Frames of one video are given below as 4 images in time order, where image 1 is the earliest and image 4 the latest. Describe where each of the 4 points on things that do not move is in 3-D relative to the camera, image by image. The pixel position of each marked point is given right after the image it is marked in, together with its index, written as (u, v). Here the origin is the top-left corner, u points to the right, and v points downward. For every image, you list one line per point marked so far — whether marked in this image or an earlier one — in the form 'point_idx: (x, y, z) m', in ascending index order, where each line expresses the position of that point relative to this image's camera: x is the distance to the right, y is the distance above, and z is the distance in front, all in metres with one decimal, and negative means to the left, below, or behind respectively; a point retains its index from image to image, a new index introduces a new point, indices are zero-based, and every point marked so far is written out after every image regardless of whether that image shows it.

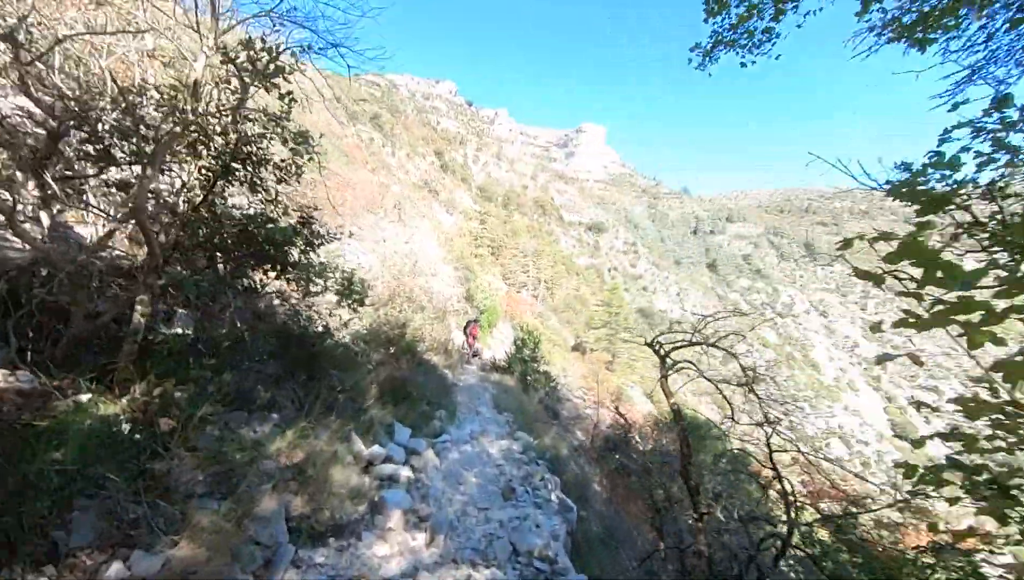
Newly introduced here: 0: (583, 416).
0: (+2.1, -3.7, +15.5) m
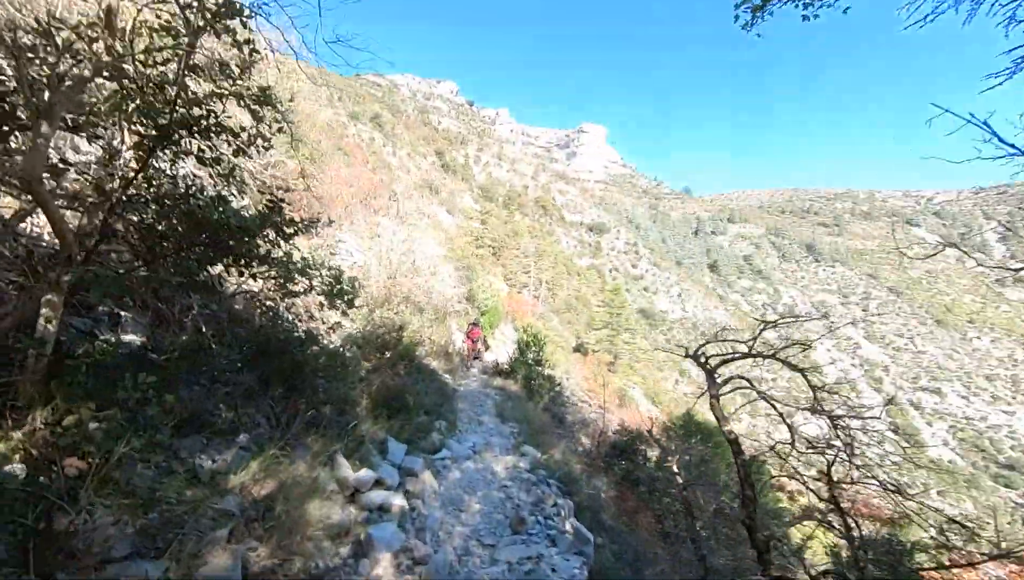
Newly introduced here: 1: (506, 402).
0: (+2.1, -3.7, +14.9) m
1: (-0.1, -2.1, +9.5) m
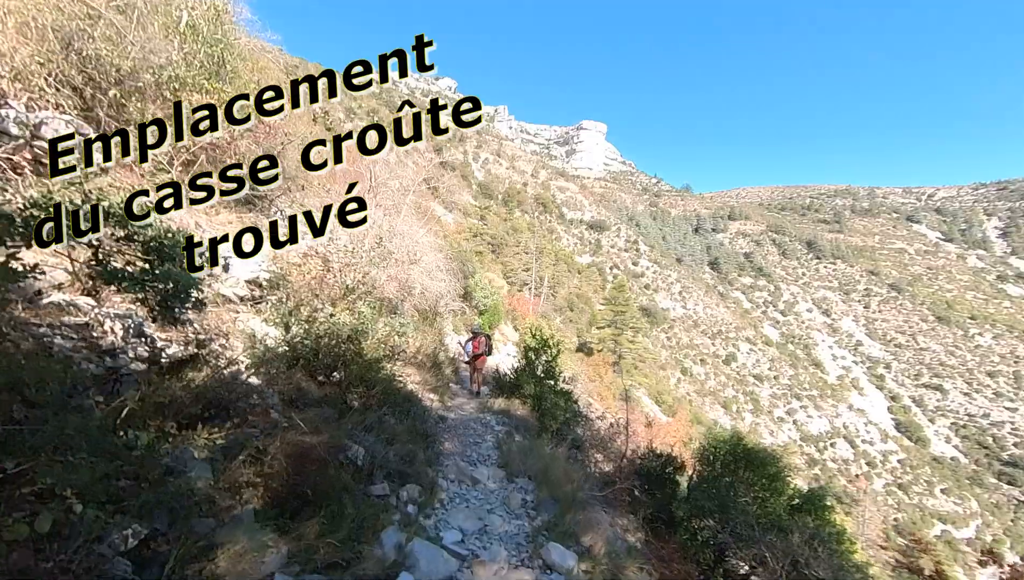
0: (+2.2, -3.6, +12.3) m
1: (0.0, -2.0, +7.0) m
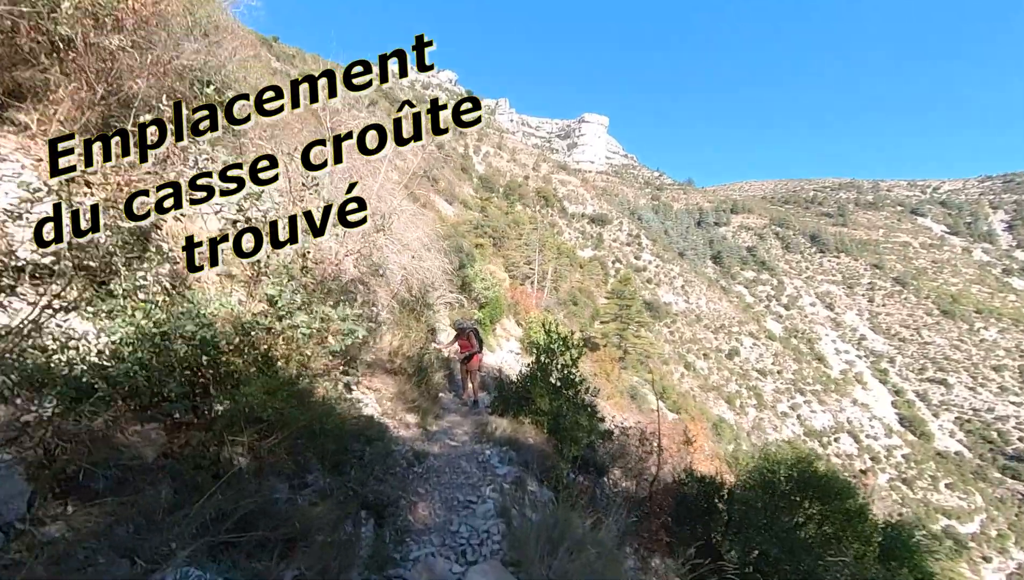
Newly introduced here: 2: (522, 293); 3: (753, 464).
0: (+2.4, -3.3, +10.0) m
1: (+0.1, -1.8, +4.6) m
2: (+0.4, 0.0, +17.8) m
3: (+5.0, -3.5, +10.4) m
